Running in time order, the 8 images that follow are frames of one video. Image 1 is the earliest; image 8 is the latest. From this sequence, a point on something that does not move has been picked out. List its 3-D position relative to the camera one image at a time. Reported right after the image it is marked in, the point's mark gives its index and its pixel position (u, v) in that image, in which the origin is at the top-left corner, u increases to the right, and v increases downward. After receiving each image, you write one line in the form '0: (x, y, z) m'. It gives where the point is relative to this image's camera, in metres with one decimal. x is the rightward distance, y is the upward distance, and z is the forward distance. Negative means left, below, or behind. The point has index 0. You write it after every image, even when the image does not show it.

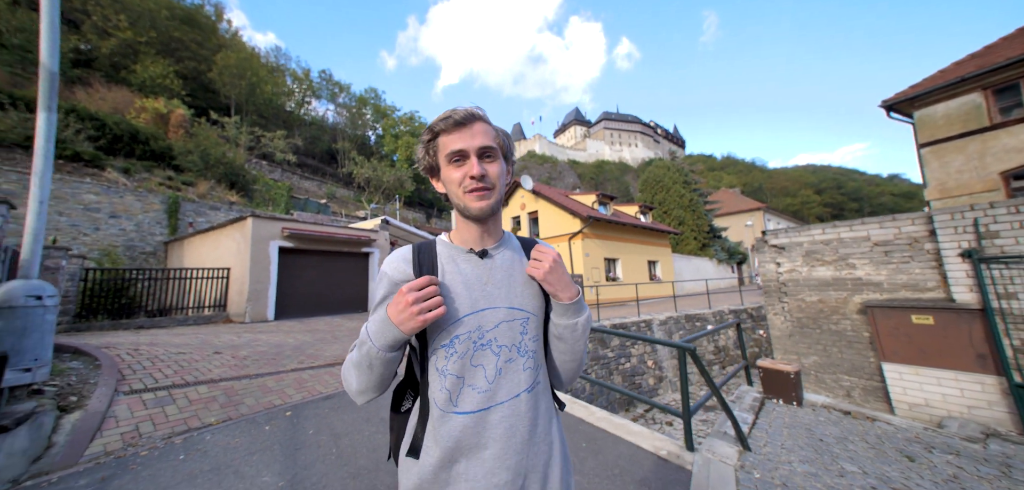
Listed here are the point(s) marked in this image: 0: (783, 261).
0: (+5.9, -0.3, +6.9) m
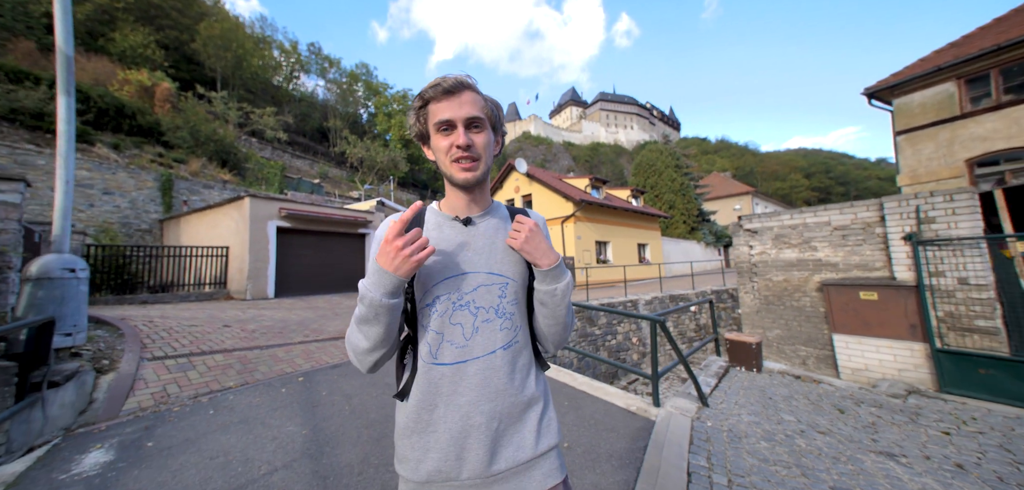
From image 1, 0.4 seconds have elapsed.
0: (+5.8, 0.0, +7.4) m
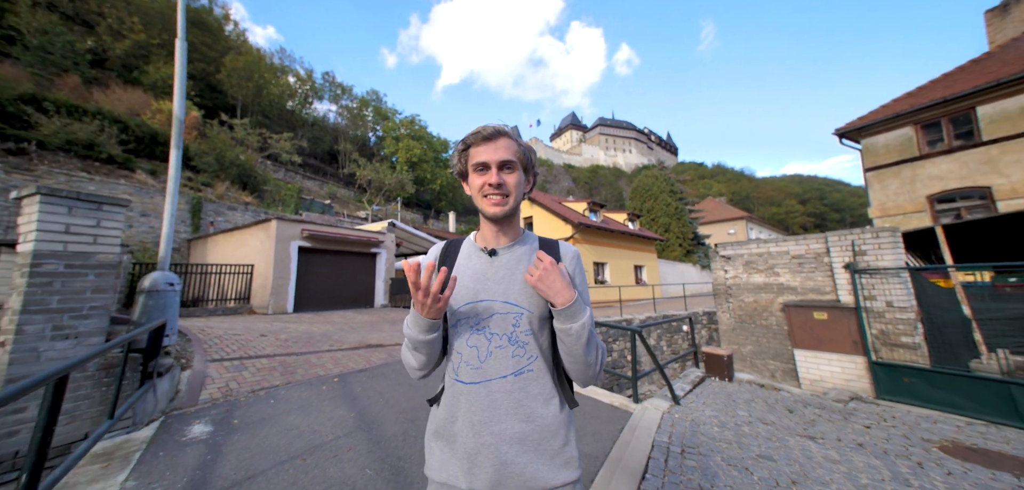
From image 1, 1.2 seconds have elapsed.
0: (+5.8, -0.6, +8.3) m
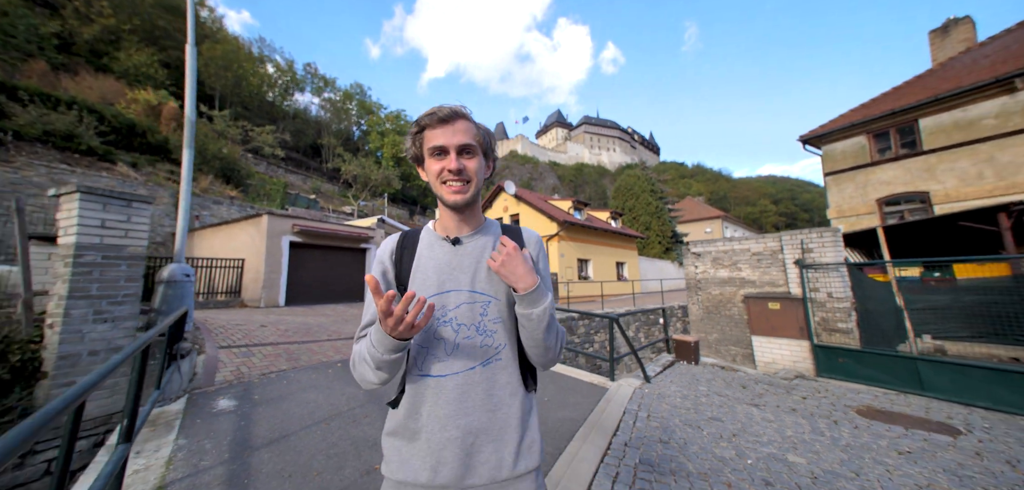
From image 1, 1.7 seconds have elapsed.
0: (+5.5, -0.6, +9.2) m
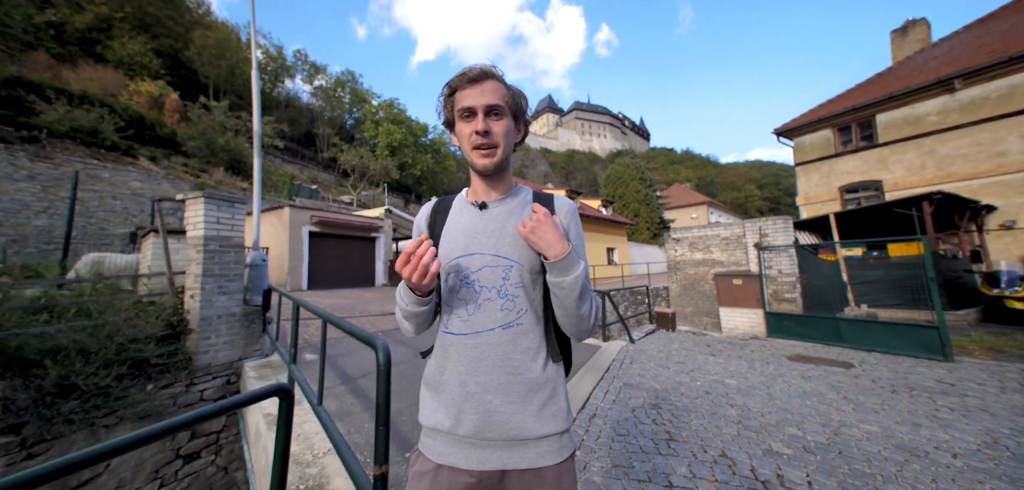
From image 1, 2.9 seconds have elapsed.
0: (+5.7, -0.1, +10.5) m
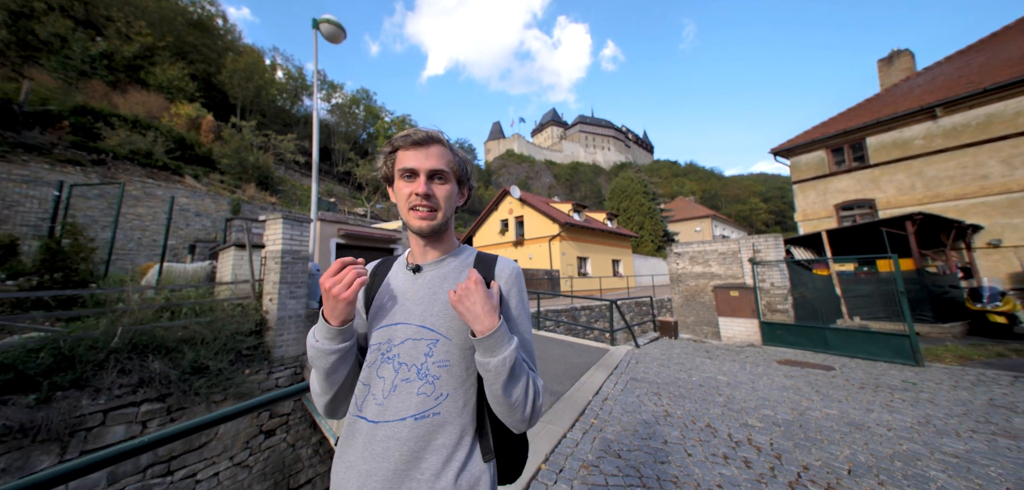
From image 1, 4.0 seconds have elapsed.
0: (+6.1, -0.6, +11.3) m
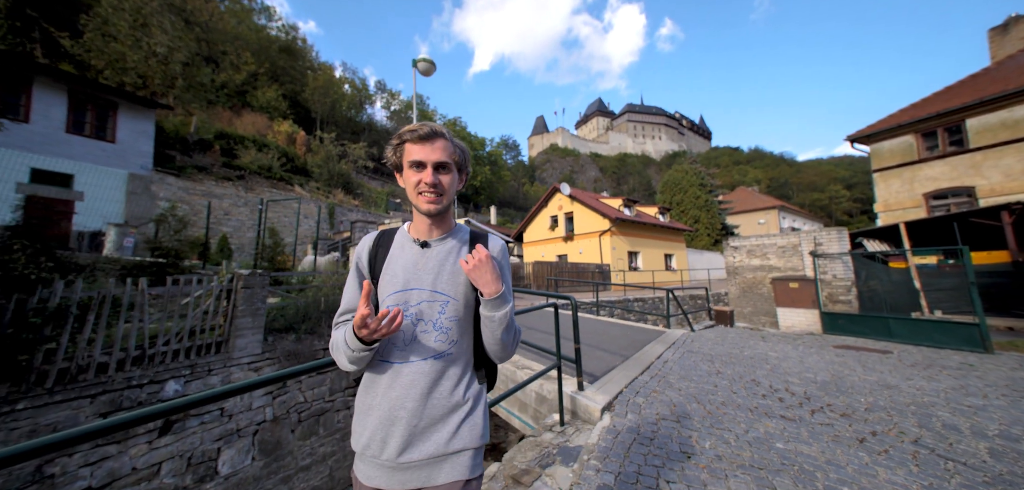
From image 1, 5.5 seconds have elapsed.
0: (+8.4, -0.4, +11.5) m
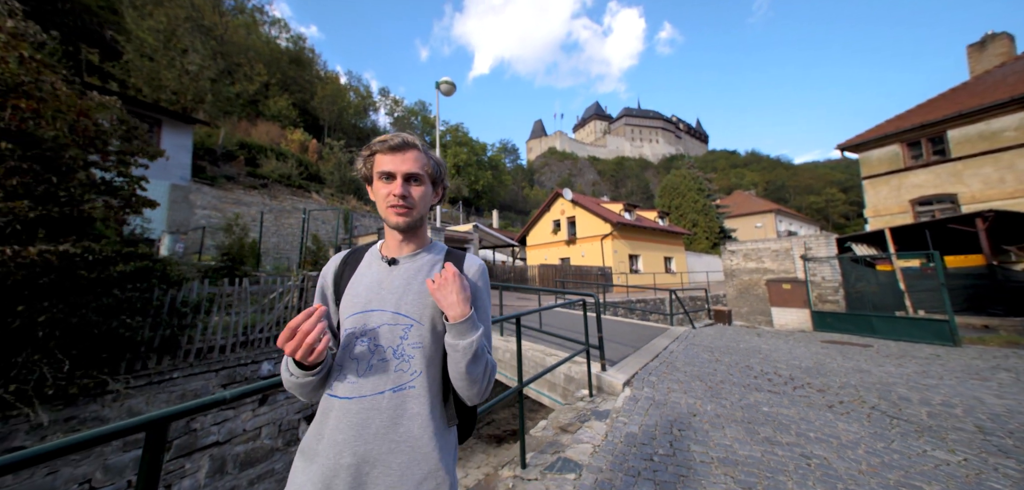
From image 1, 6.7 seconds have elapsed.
0: (+8.9, -0.5, +12.3) m
